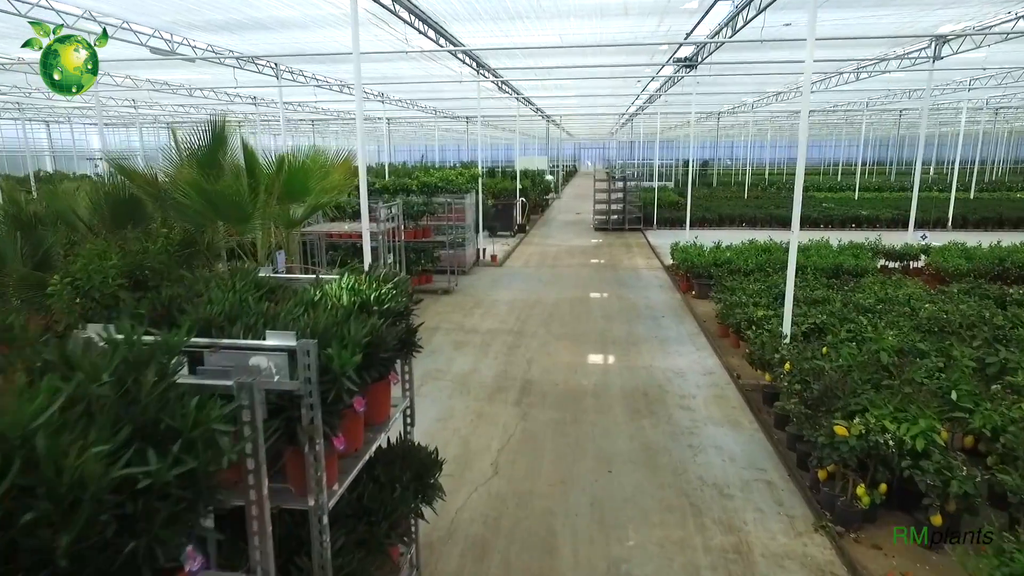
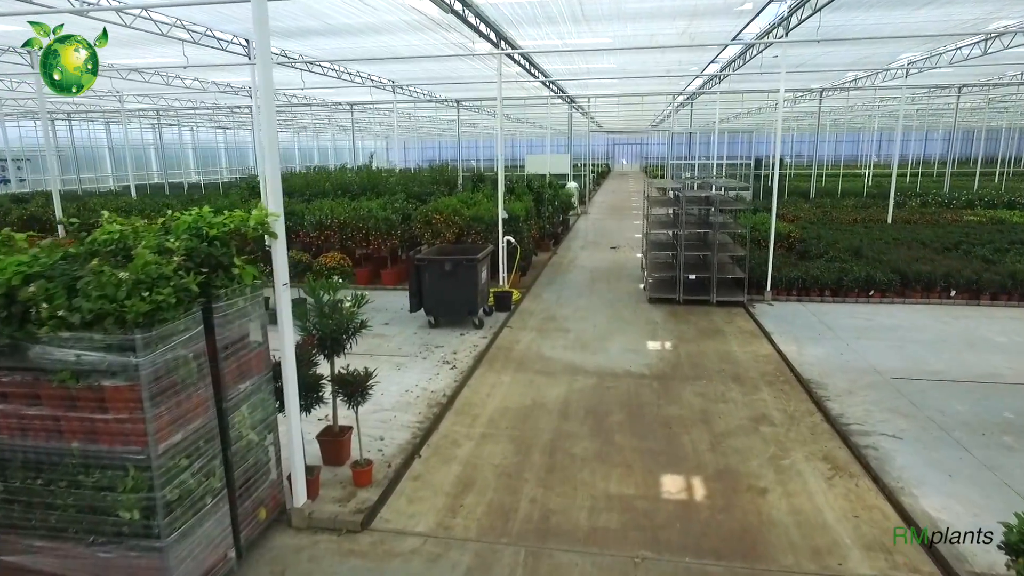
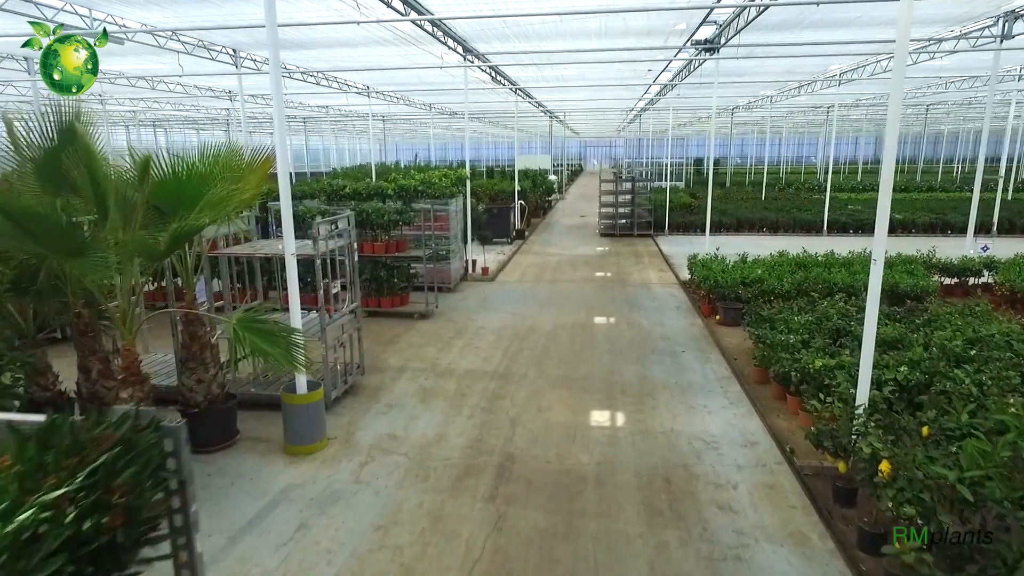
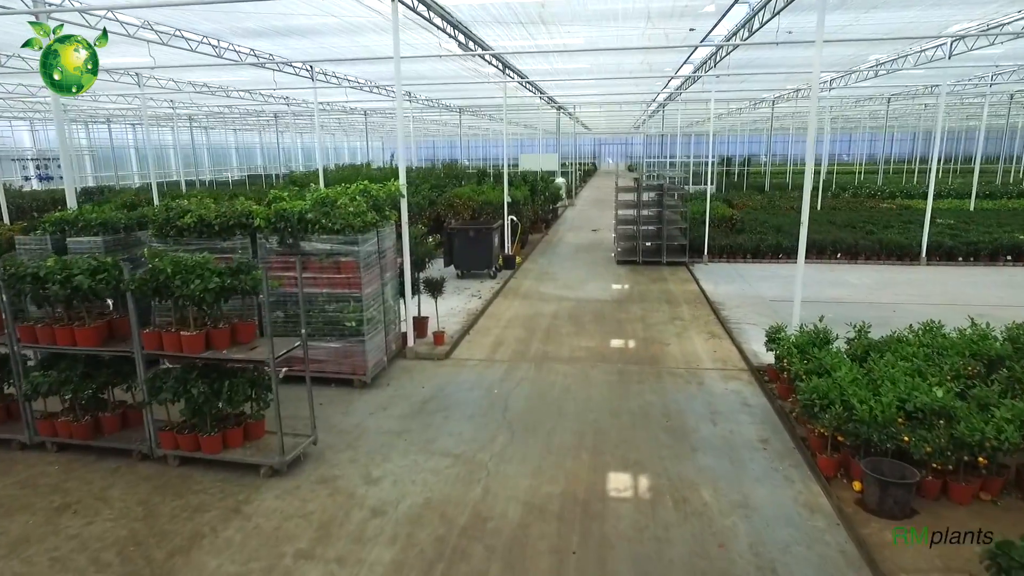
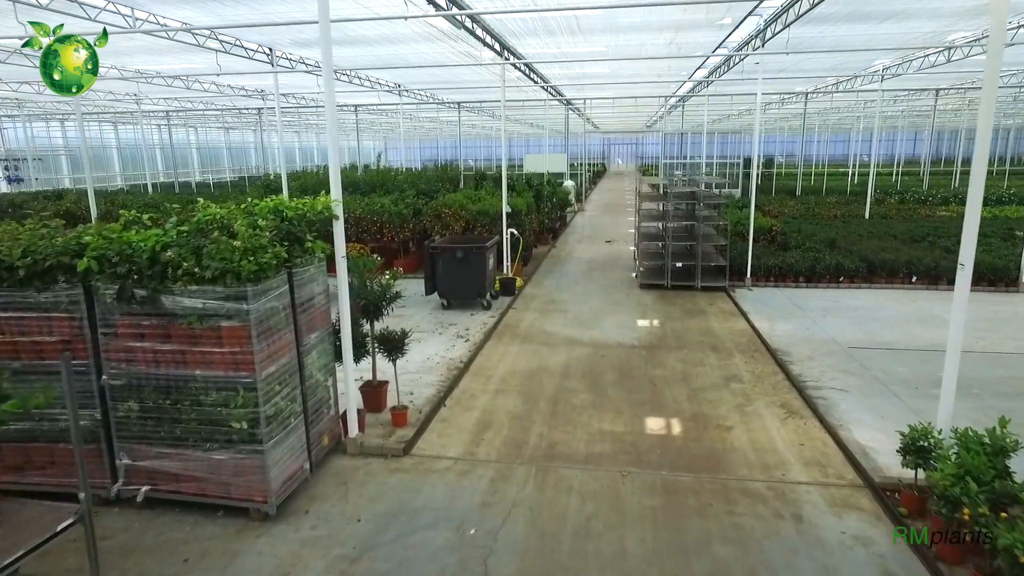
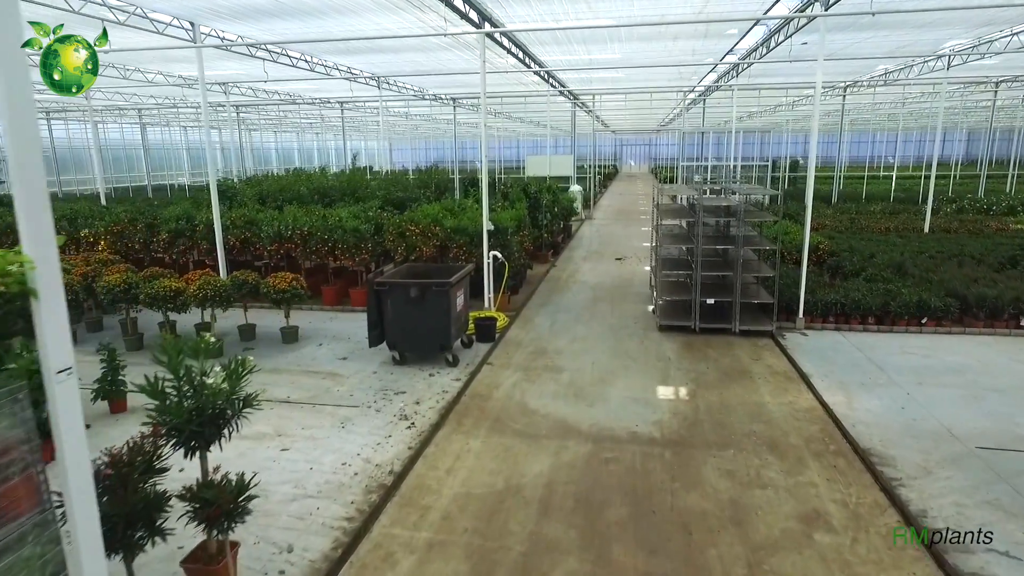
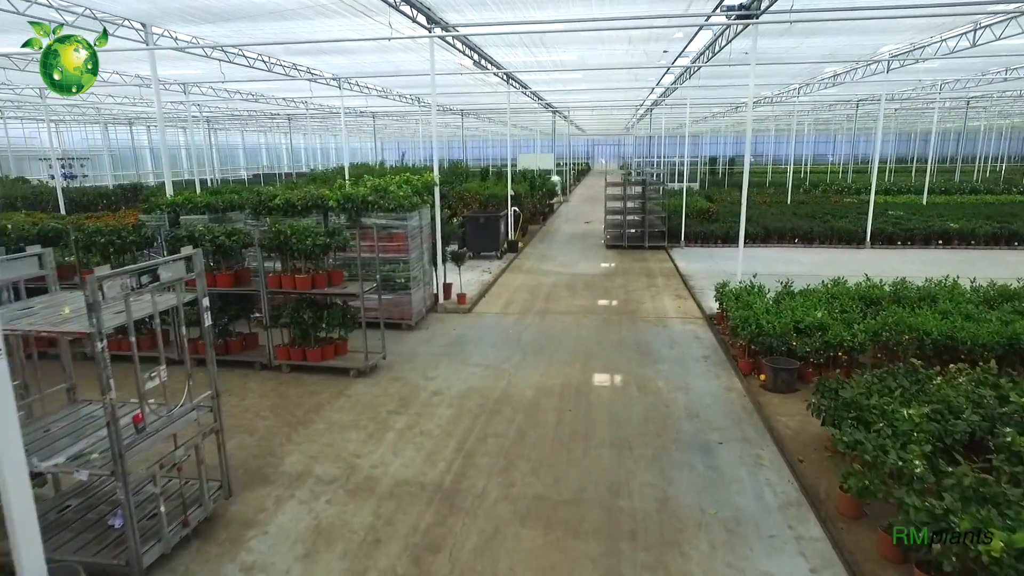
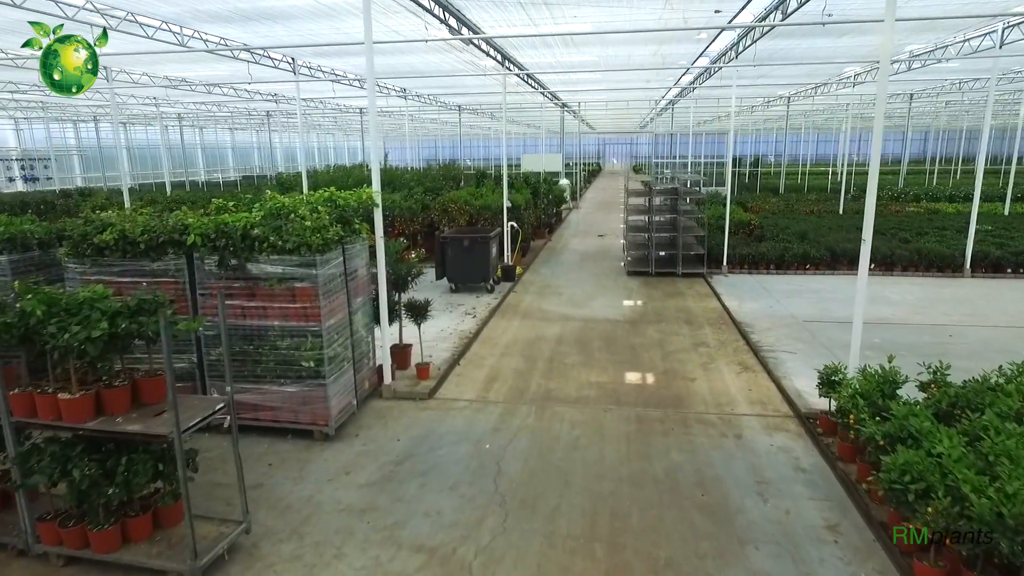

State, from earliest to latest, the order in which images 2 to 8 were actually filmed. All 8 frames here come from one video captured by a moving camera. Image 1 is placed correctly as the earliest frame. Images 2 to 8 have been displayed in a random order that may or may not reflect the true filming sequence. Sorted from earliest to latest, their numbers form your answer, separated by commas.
3, 7, 4, 8, 5, 2, 6
